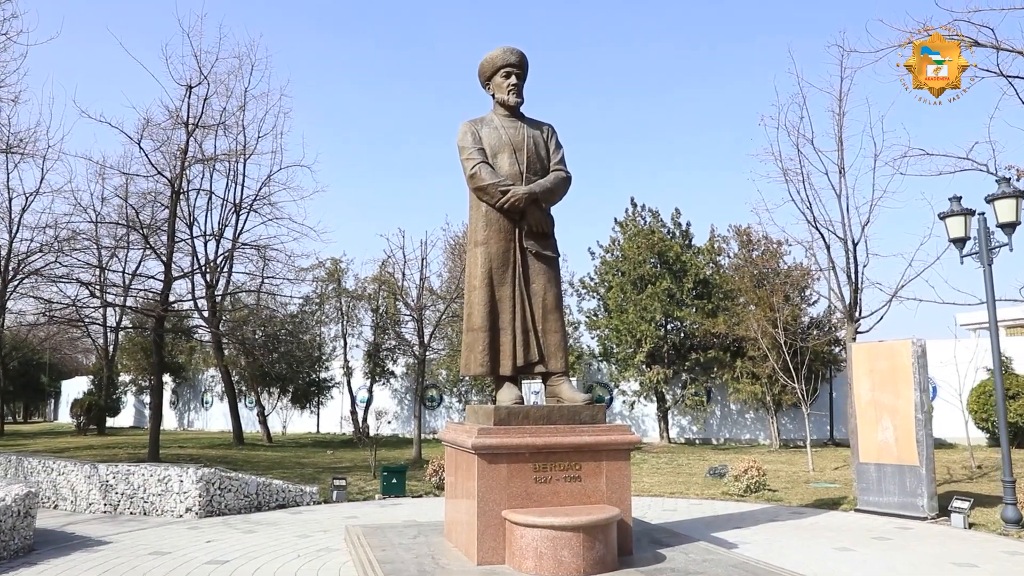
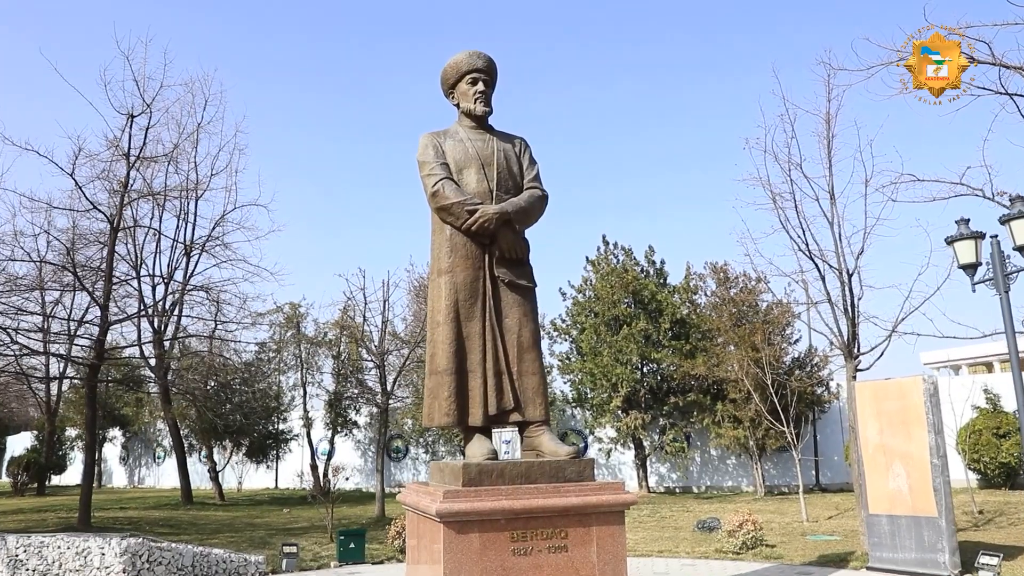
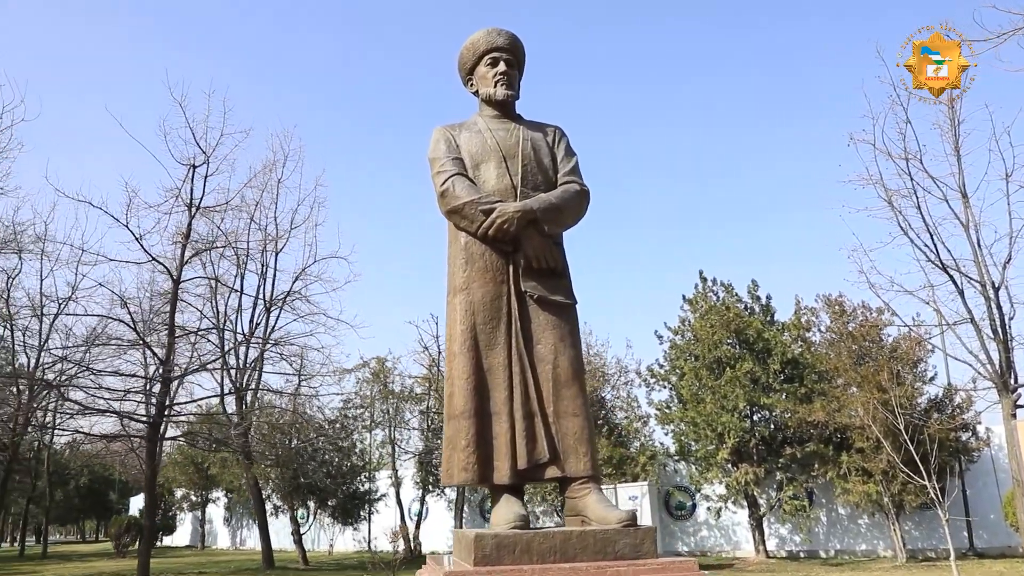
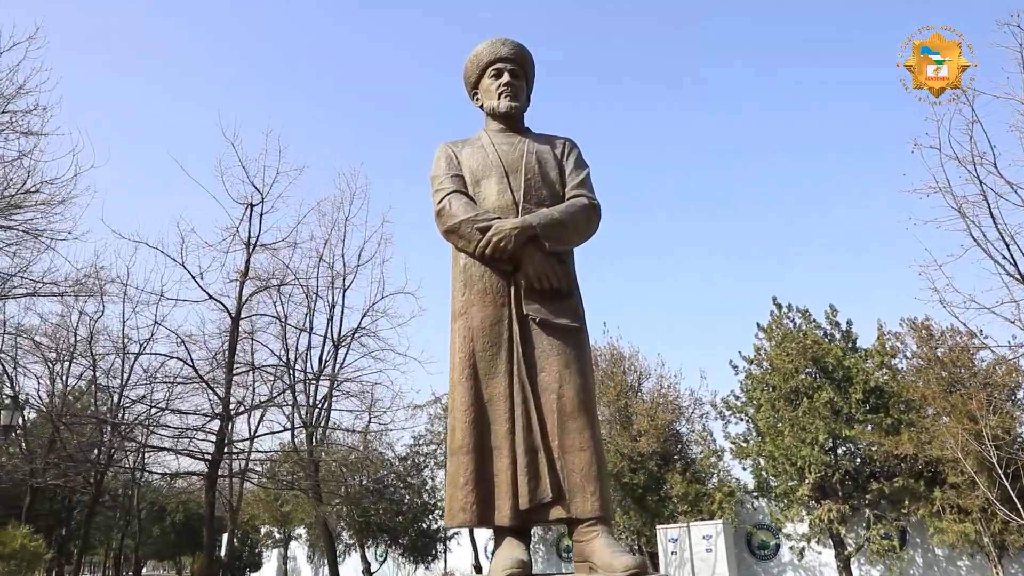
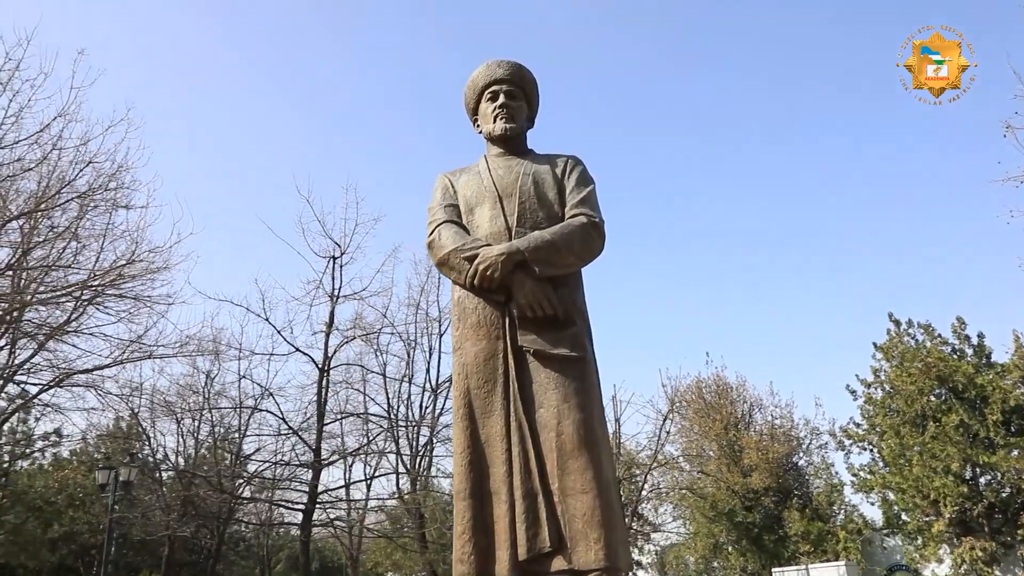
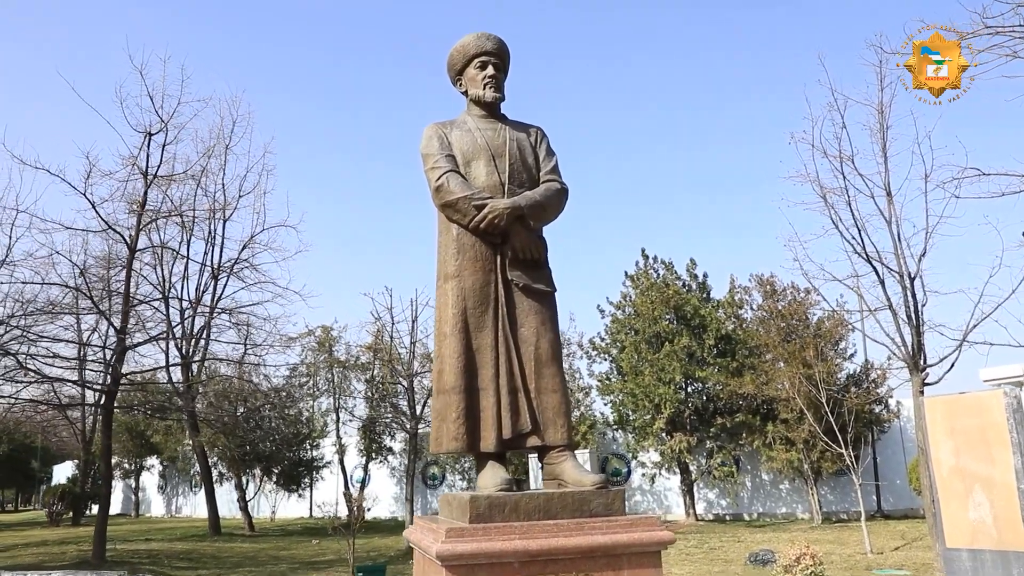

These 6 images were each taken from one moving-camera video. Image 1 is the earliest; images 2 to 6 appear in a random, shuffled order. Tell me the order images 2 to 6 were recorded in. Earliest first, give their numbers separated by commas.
2, 6, 3, 4, 5
